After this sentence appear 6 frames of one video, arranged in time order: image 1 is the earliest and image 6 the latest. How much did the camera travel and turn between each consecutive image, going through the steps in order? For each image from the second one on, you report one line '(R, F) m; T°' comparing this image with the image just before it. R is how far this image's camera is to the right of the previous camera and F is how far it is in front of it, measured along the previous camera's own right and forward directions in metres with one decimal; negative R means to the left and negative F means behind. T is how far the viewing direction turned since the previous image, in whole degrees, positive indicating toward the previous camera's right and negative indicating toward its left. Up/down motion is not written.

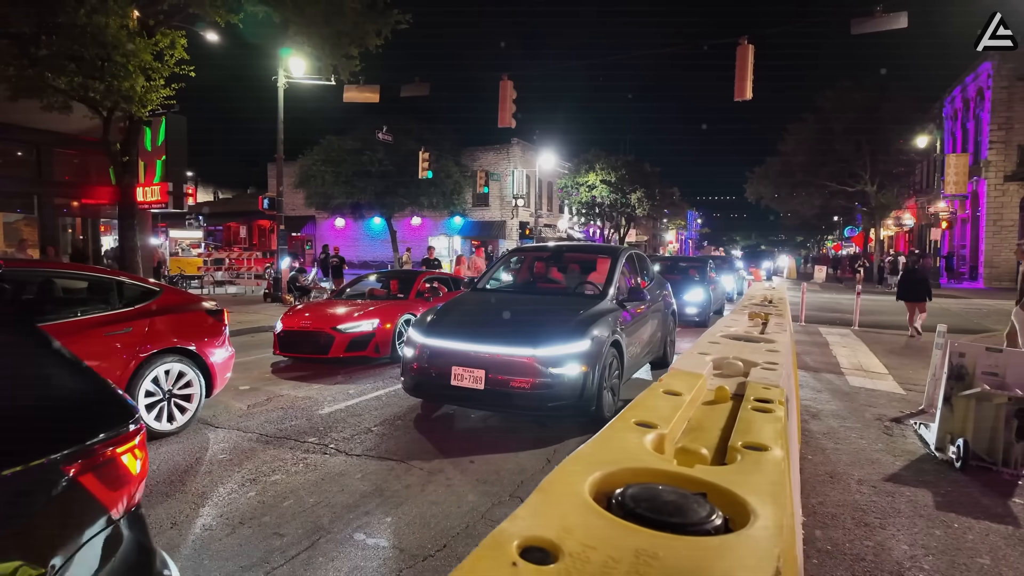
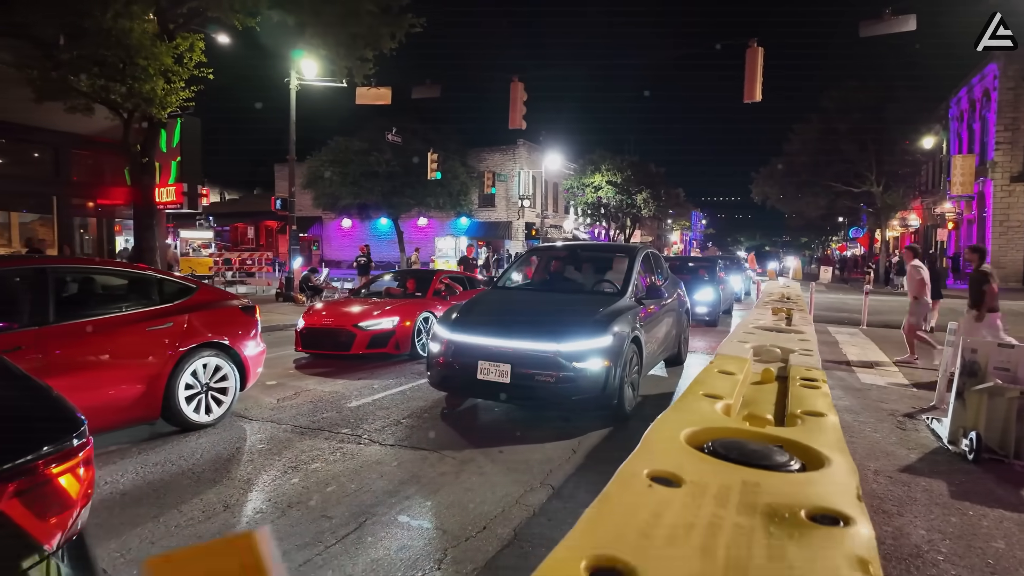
(-0.2, -0.2) m; 0°
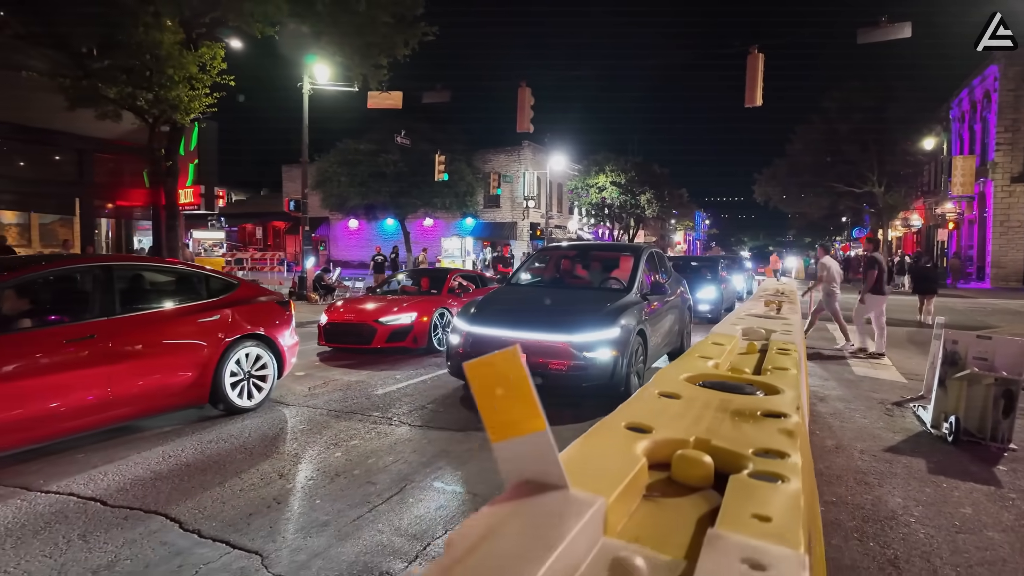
(-0.1, -0.5) m; 0°
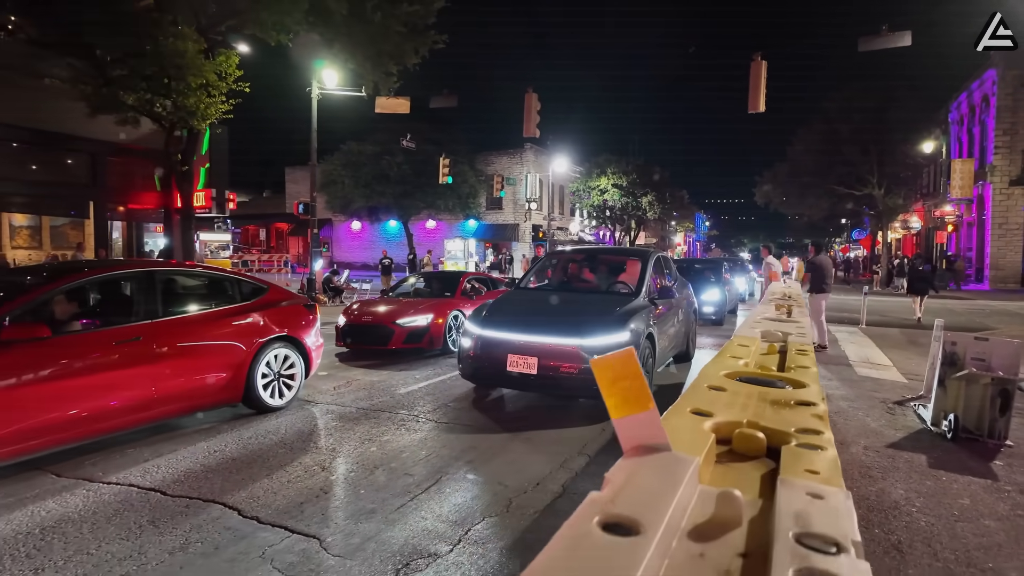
(-0.2, -0.3) m; 0°
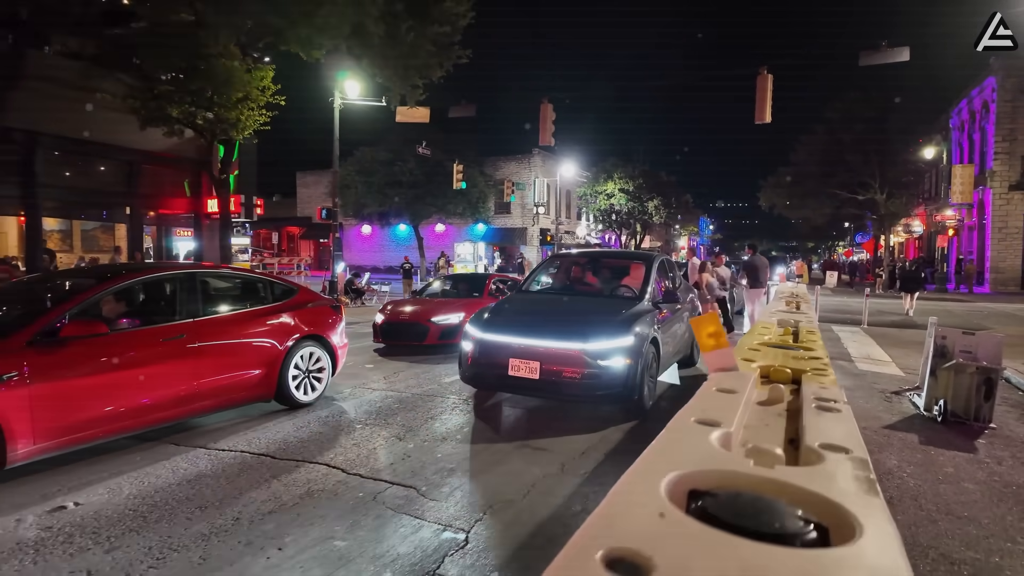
(-0.4, -0.7) m; 0°
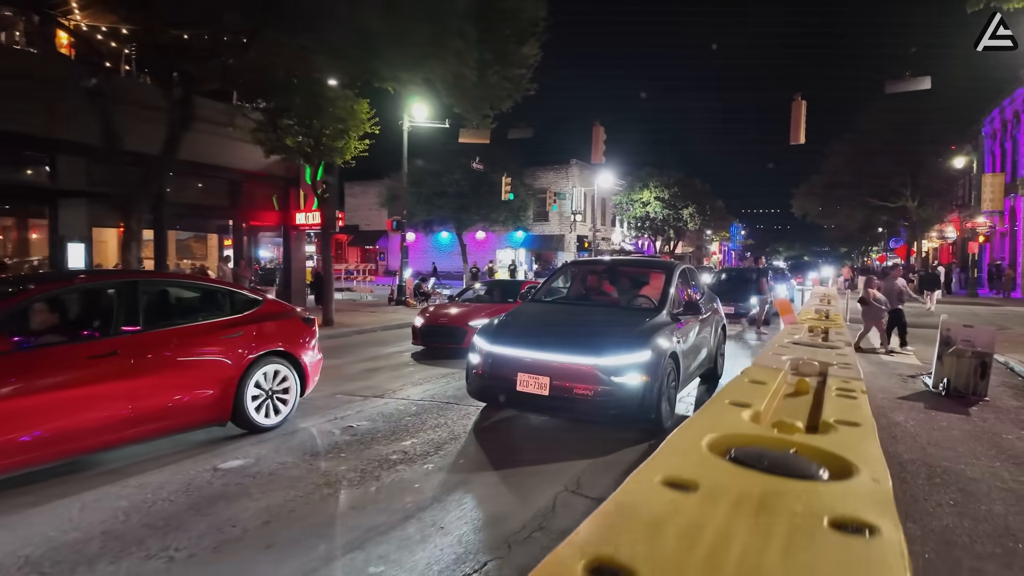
(-0.9, -2.0) m; -2°
